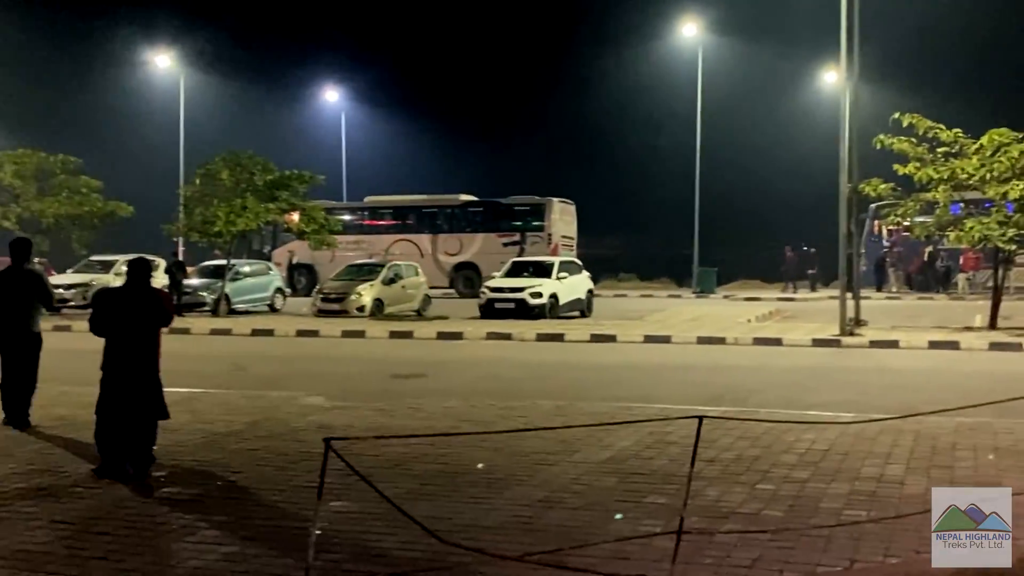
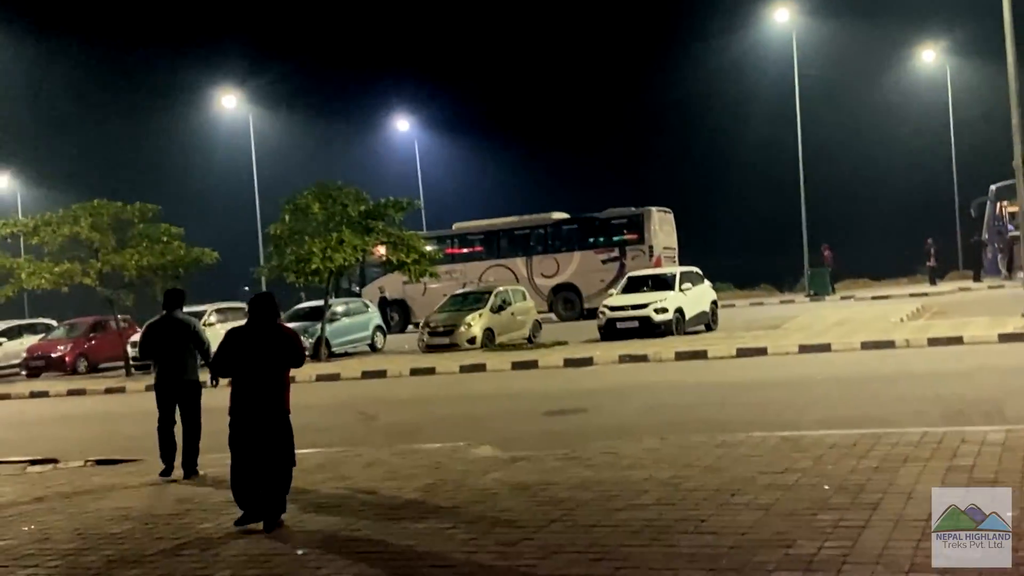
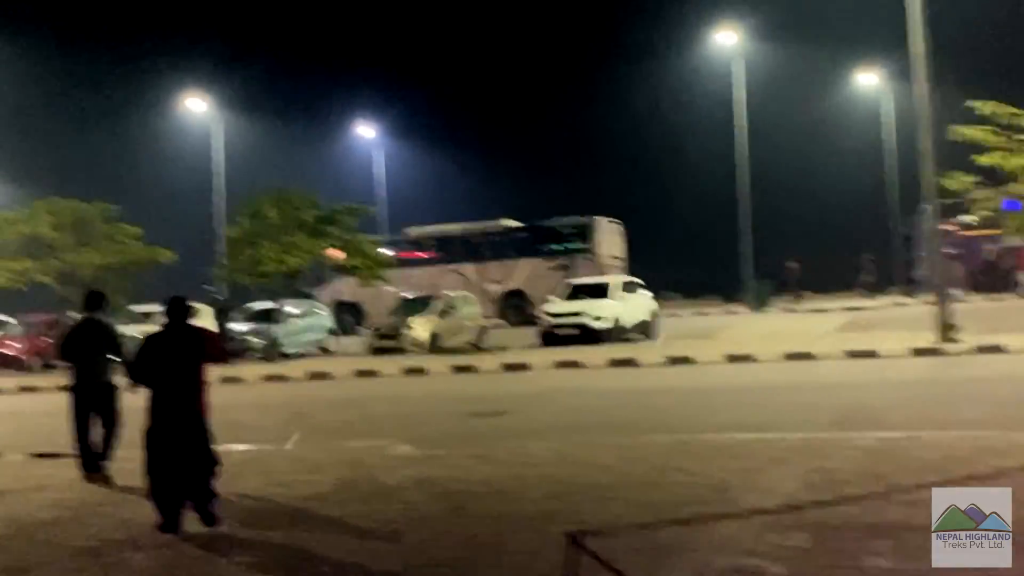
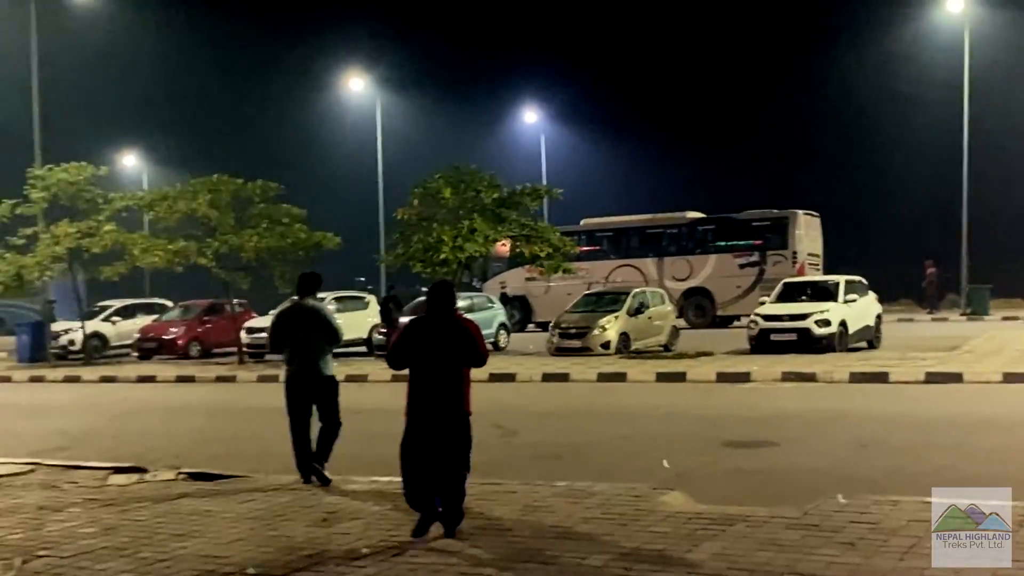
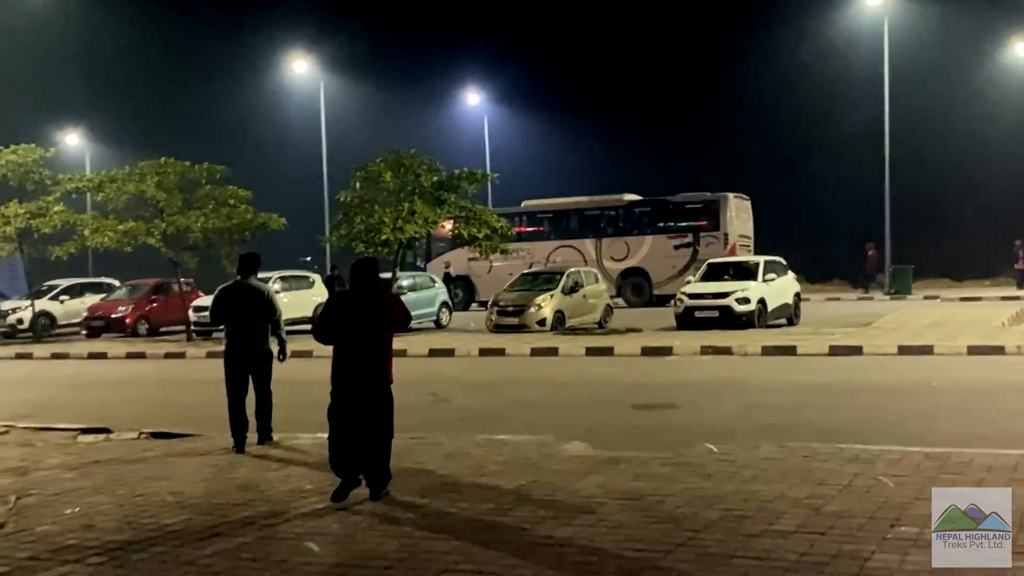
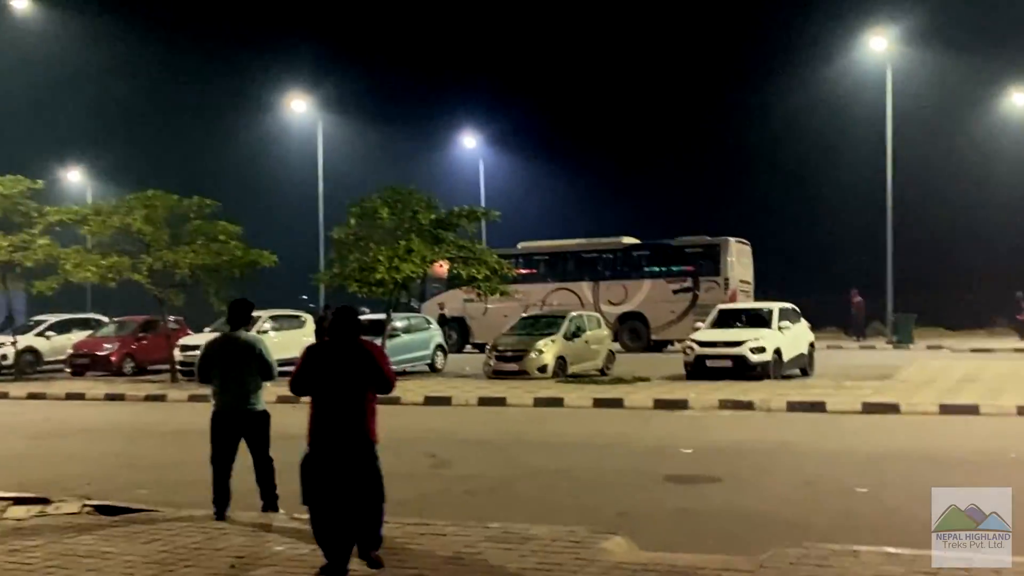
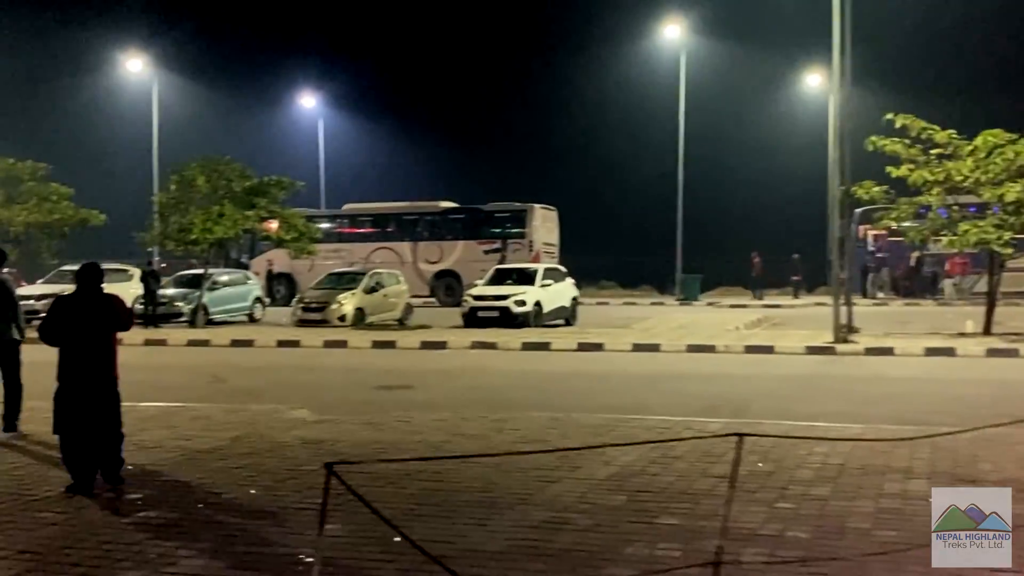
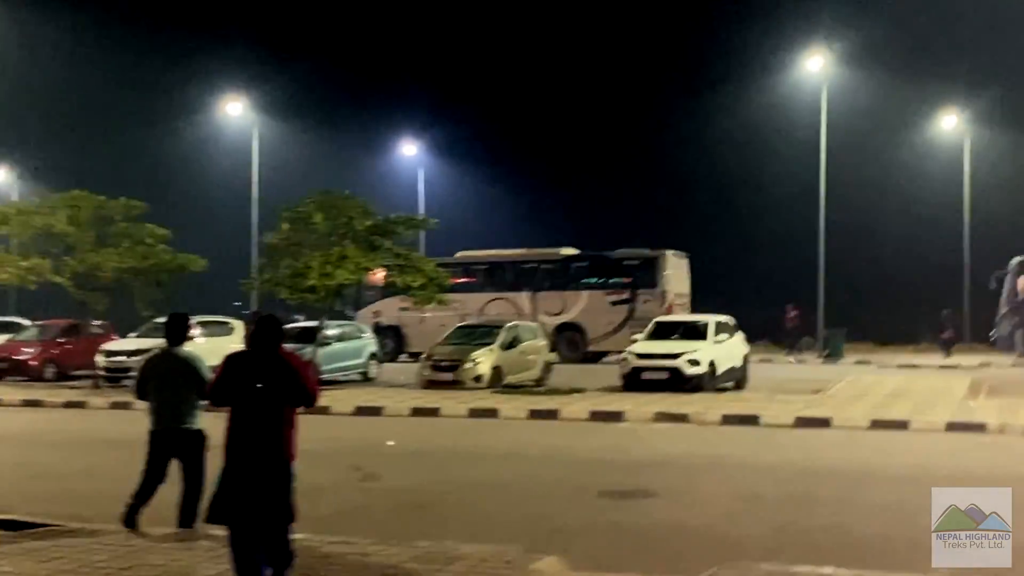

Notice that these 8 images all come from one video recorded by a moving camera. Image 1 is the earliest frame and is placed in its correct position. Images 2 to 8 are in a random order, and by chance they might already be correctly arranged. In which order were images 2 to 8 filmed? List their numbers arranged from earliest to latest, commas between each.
7, 3, 2, 5, 4, 6, 8
